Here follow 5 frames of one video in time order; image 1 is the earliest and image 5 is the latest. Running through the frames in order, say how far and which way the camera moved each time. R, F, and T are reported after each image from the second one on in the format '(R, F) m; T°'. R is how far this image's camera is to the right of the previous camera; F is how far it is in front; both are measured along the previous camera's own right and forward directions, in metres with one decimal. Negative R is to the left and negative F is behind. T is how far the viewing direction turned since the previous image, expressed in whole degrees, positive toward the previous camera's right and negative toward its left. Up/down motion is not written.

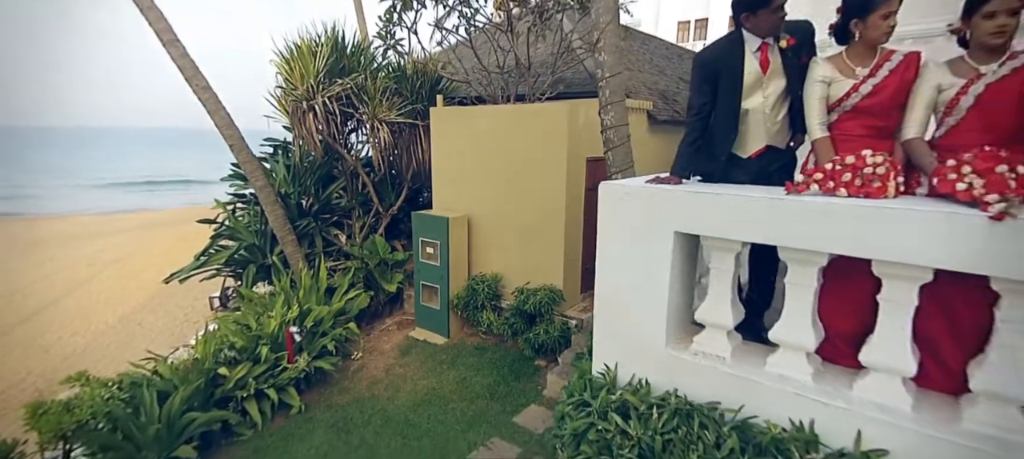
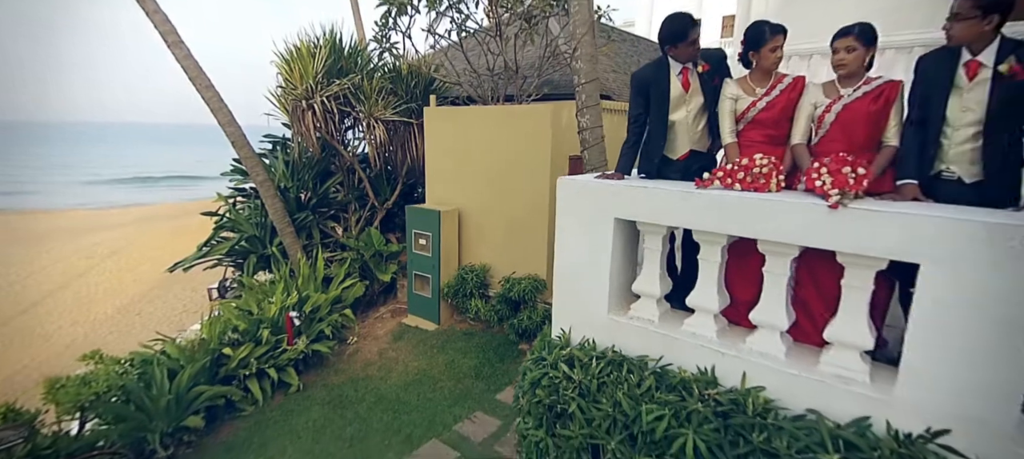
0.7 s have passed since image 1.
(+0.1, -0.4) m; +1°
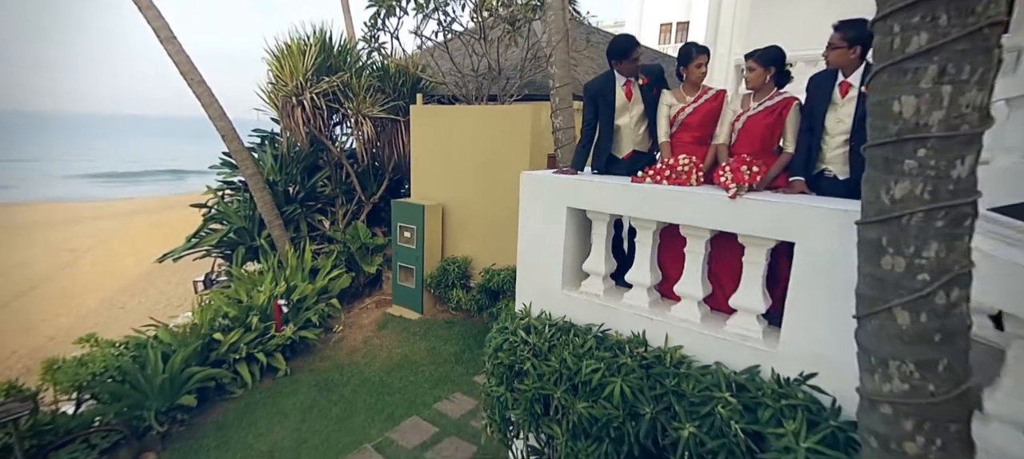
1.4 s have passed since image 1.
(+0.1, -0.3) m; +1°
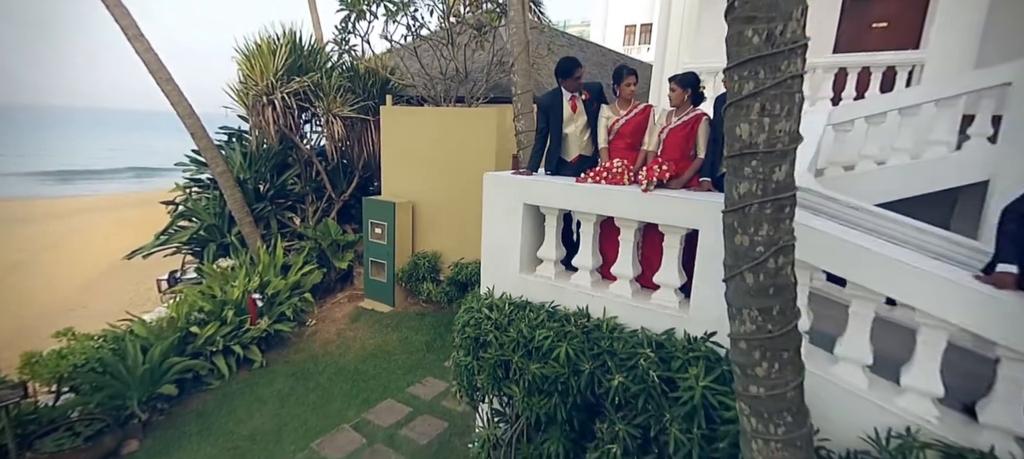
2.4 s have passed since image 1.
(0.0, -0.4) m; +4°
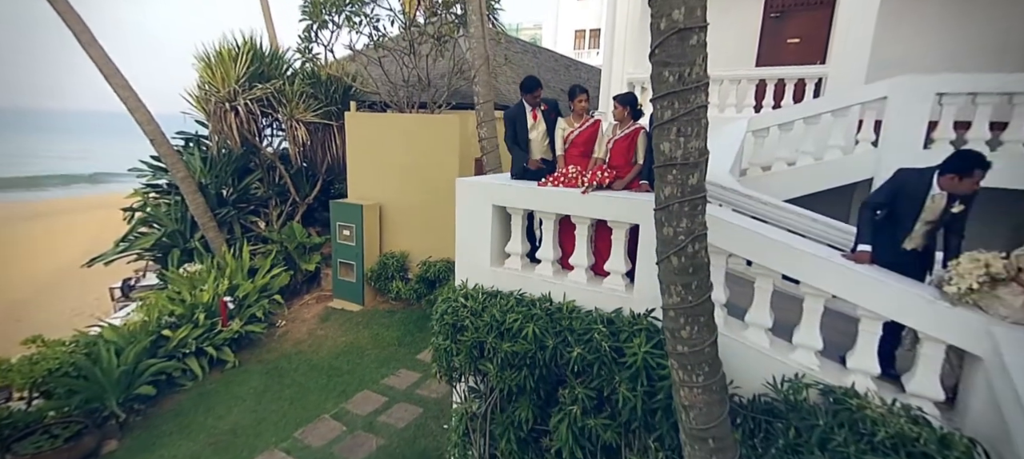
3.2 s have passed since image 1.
(-0.1, -0.4) m; +5°
